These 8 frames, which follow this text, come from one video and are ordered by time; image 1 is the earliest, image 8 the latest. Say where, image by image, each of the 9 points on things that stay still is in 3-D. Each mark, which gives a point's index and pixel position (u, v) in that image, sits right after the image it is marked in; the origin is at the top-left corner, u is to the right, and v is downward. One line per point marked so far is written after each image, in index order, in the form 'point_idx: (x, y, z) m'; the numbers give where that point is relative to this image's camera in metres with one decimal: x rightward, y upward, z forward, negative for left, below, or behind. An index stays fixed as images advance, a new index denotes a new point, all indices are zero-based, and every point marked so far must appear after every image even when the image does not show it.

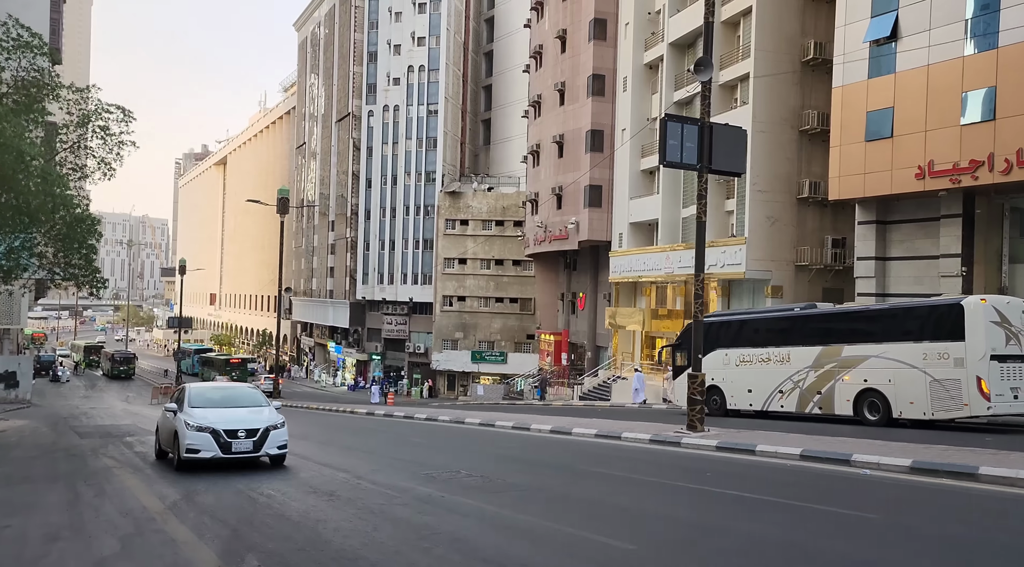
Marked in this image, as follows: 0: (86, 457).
0: (-8.1, -3.3, +18.2) m
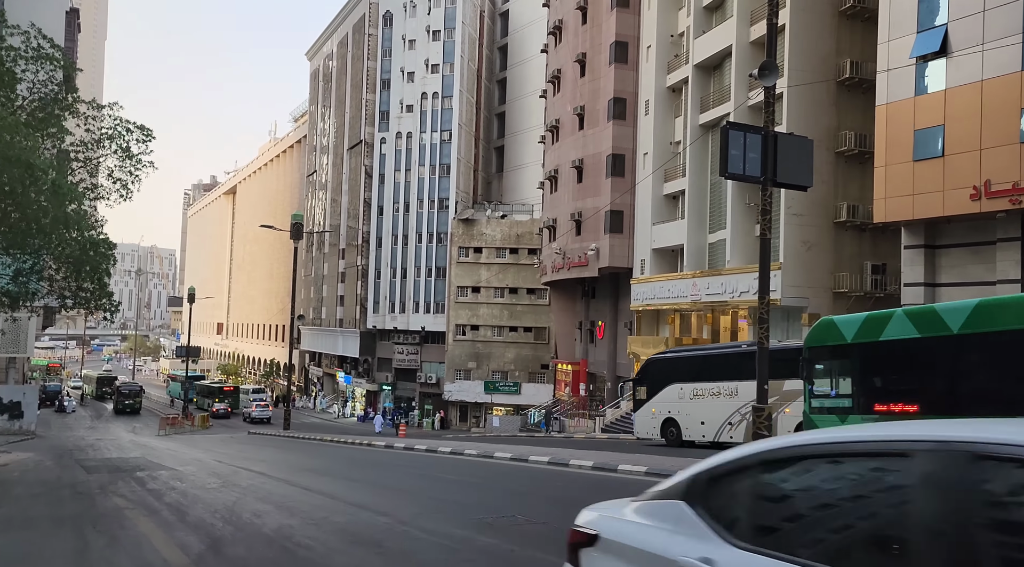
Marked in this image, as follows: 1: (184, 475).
0: (-7.3, -3.7, +16.7) m
1: (-6.9, -4.0, +20.0) m
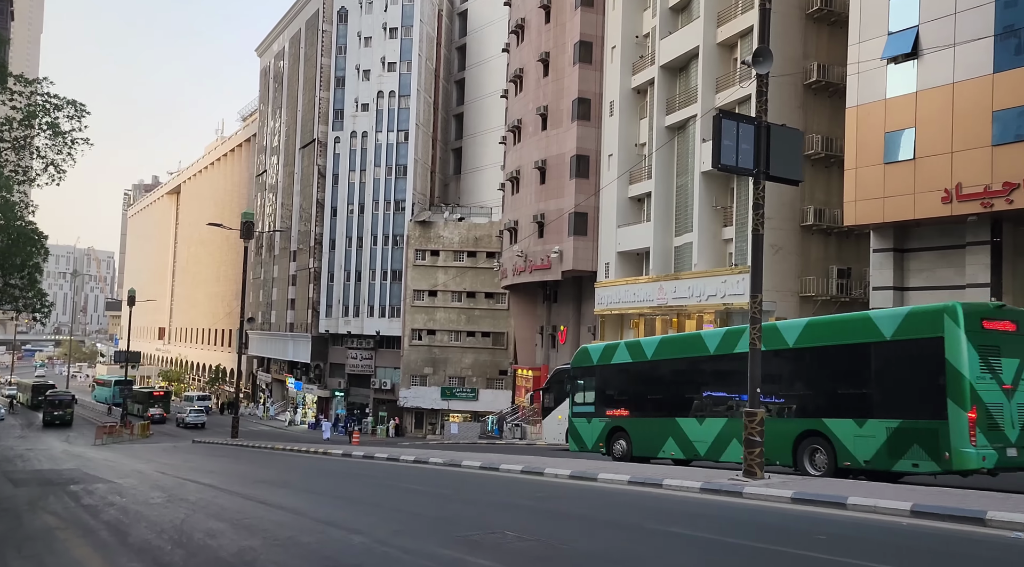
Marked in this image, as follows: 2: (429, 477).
0: (-7.6, -3.6, +15.1) m
1: (-7.4, -3.9, +18.5) m
2: (-1.6, -4.0, +19.2) m
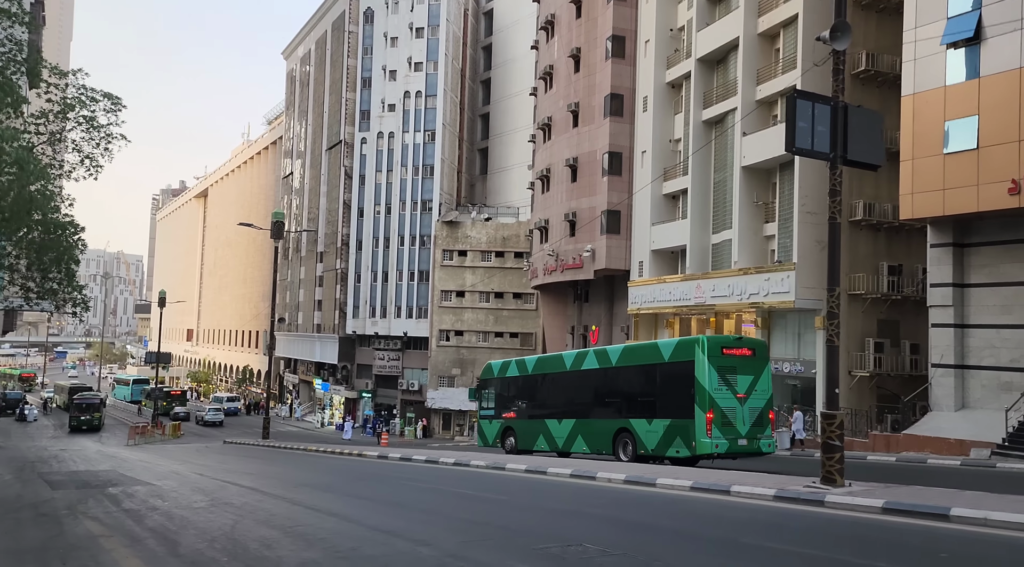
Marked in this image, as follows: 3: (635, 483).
0: (-6.7, -3.6, +14.4) m
1: (-6.4, -3.9, +17.8) m
2: (-0.6, -3.9, +18.3) m
3: (+2.3, -3.7, +17.5) m
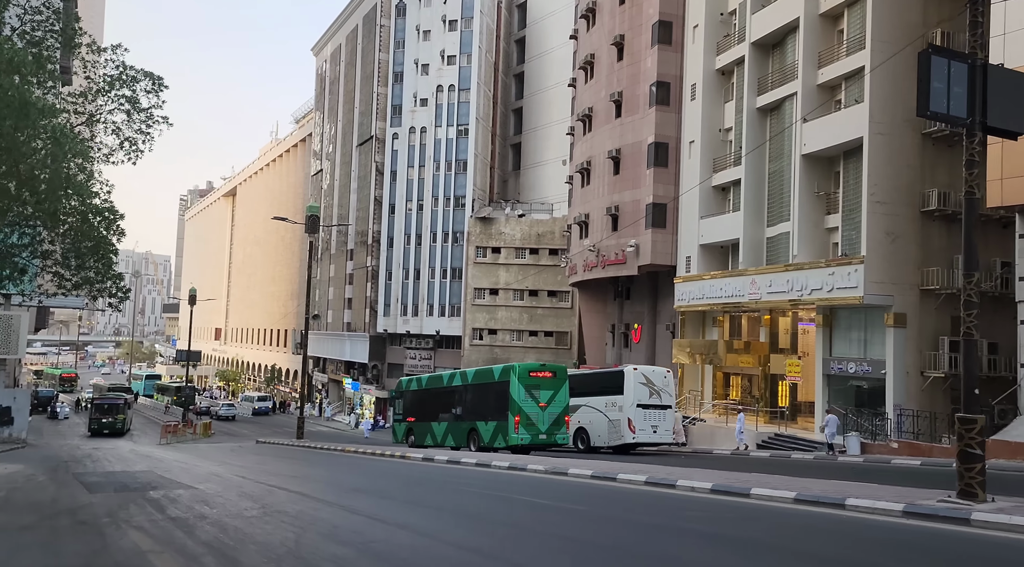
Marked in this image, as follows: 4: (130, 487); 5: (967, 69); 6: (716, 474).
0: (-5.5, -3.3, +12.9) m
1: (-5.1, -3.6, +16.3) m
2: (+0.7, -3.7, +16.7) m
3: (+3.6, -3.5, +15.8) m
4: (-7.2, -3.8, +17.9) m
5: (+6.1, +2.9, +12.9) m
6: (+3.9, -3.7, +18.3) m
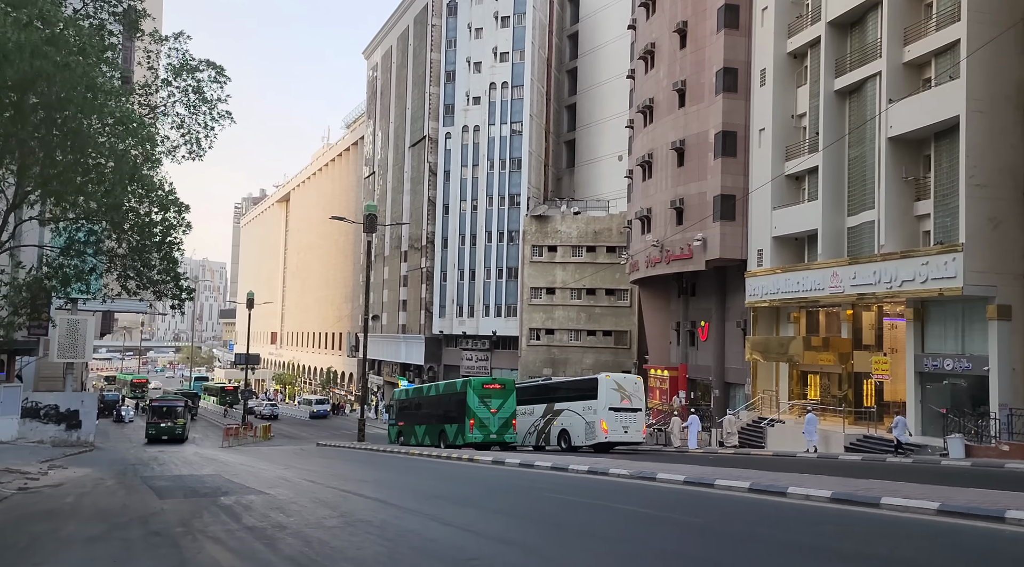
0: (-4.1, -3.2, +11.8) m
1: (-3.6, -3.5, +15.1) m
2: (+2.2, -3.4, +15.2) m
3: (+5.1, -3.2, +14.2) m
4: (-5.6, -3.7, +16.8) m
5: (+7.4, +3.2, +11.2) m
6: (+5.6, -3.4, +16.7) m
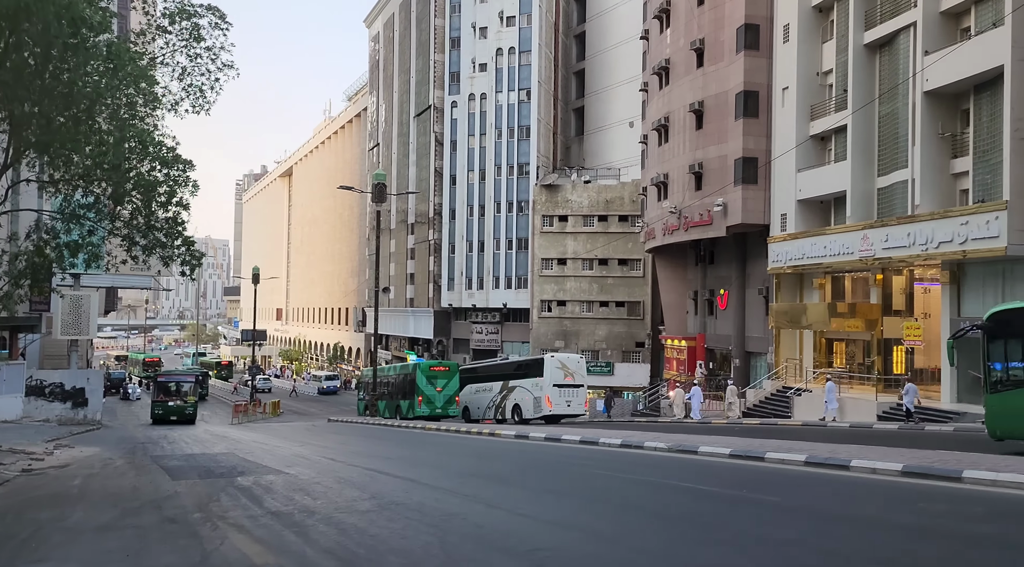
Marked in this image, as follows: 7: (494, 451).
0: (-3.5, -2.7, +10.6) m
1: (-3.0, -2.9, +13.9) m
2: (+2.9, -2.8, +14.0) m
3: (+5.7, -2.6, +13.0) m
4: (-5.0, -3.1, +15.6) m
5: (+7.9, +3.8, +9.8) m
6: (+6.2, -2.7, +15.5) m
7: (-0.3, -3.4, +19.3) m
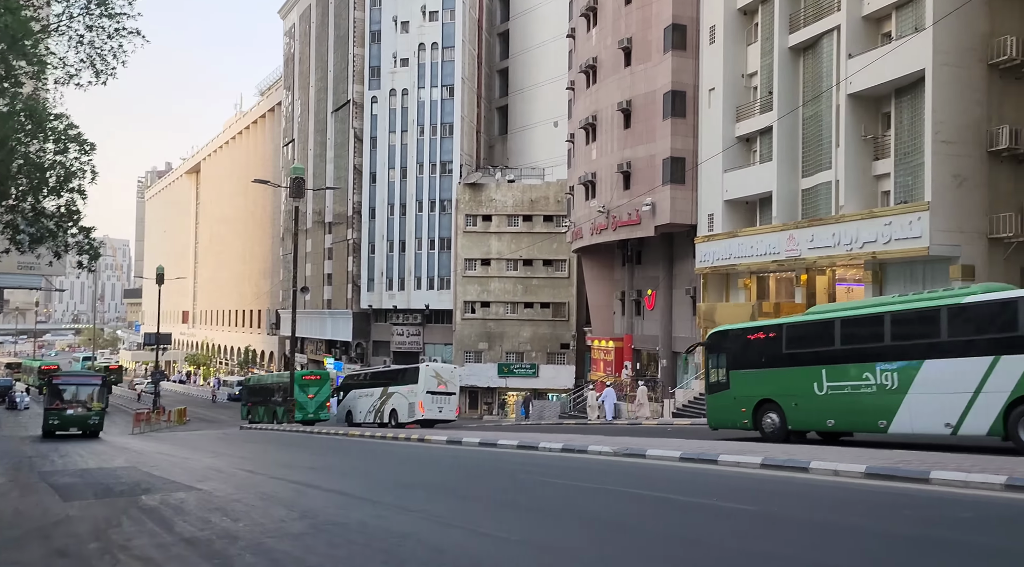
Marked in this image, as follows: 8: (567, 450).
0: (-3.9, -2.6, +9.0) m
1: (-3.7, -2.8, +12.4) m
2: (+2.1, -2.7, +13.0) m
3: (+5.1, -2.5, +12.2) m
4: (-5.8, -3.0, +13.9) m
5: (+7.6, +3.9, +9.3) m
6: (+5.3, -2.6, +14.8) m
7: (-1.4, -3.3, +18.0) m
8: (+1.4, -3.4, +19.0) m
